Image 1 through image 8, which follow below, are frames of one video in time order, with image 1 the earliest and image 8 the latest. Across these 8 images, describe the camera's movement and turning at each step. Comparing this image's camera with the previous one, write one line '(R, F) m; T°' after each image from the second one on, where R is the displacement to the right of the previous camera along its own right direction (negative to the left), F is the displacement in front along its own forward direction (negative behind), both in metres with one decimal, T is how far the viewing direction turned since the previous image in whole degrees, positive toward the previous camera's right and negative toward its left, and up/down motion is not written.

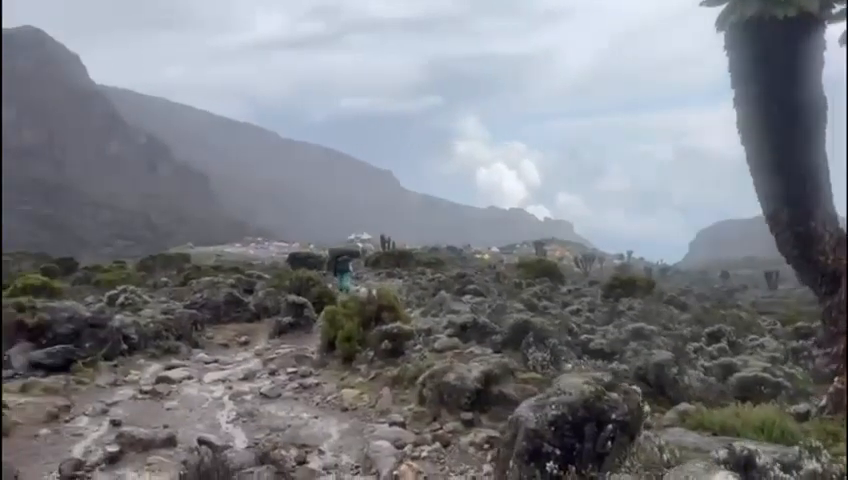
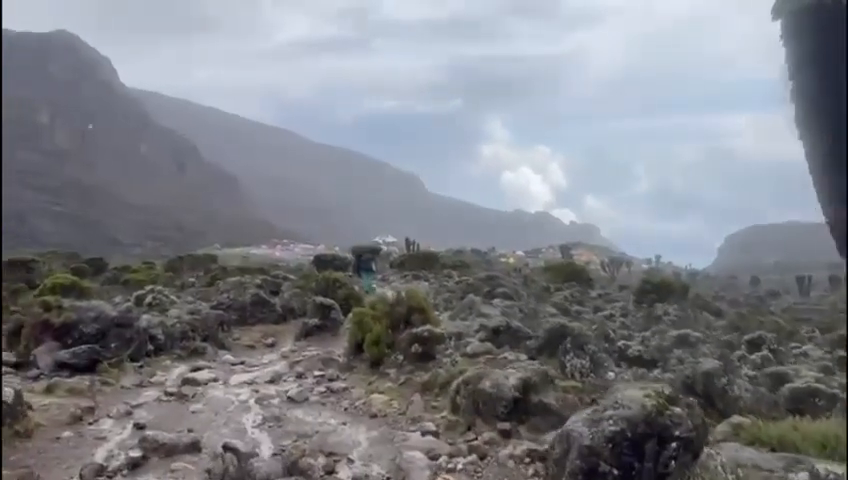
(-0.1, +0.4) m; -2°
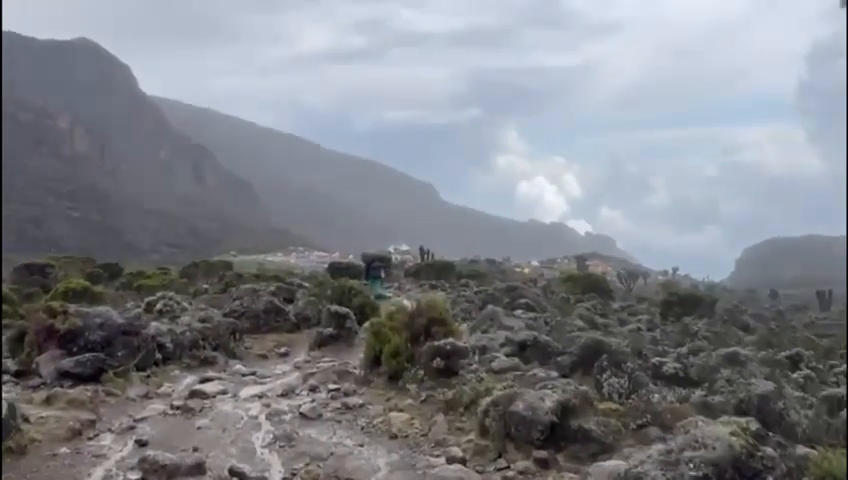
(-0.1, +0.7) m; -1°
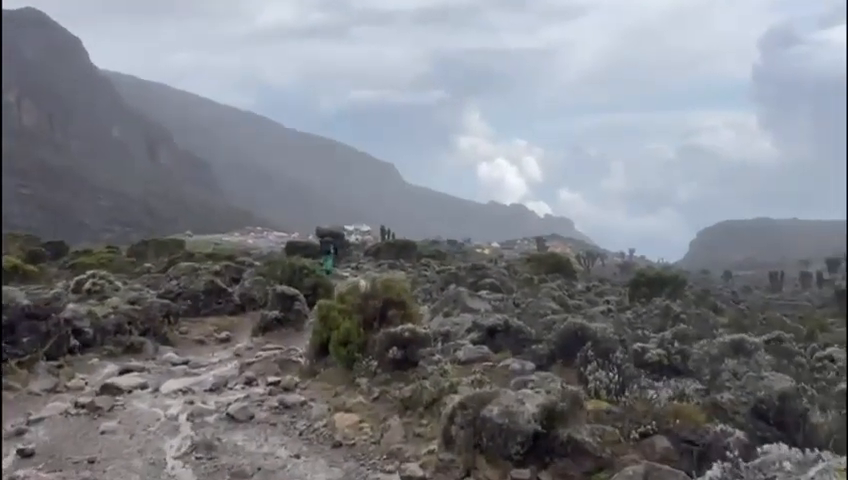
(+0.1, +1.5) m; +3°
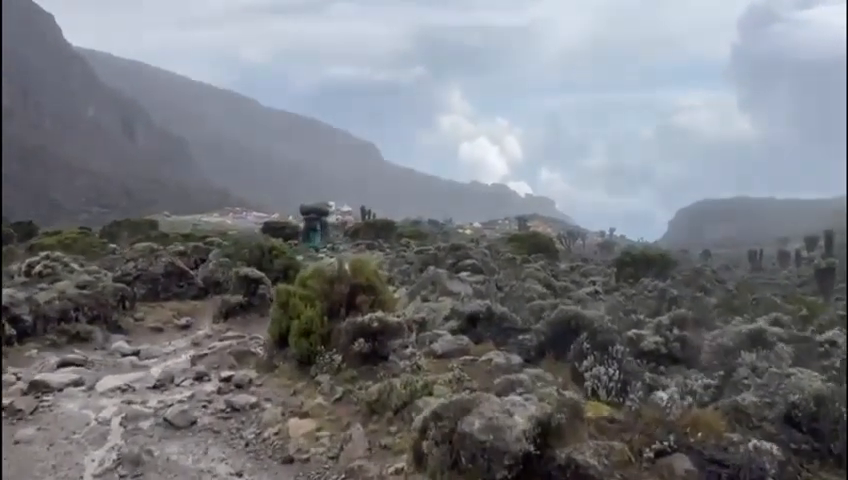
(+0.1, +1.1) m; +2°
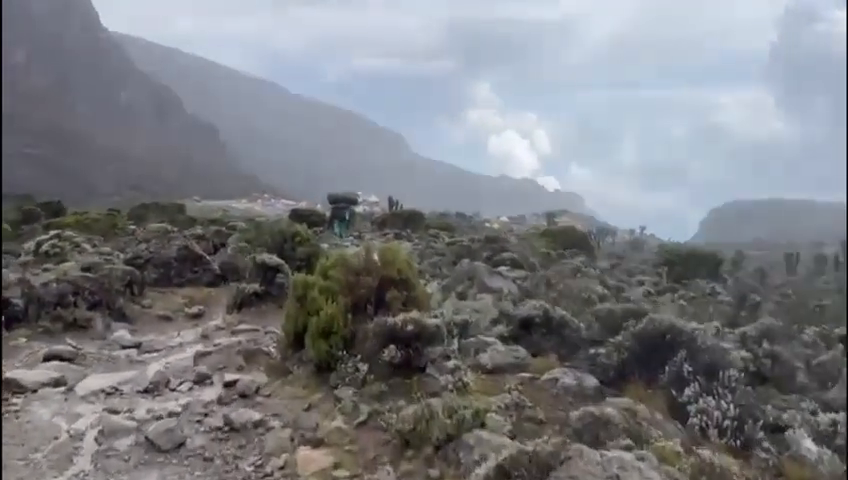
(-0.2, +1.5) m; -2°
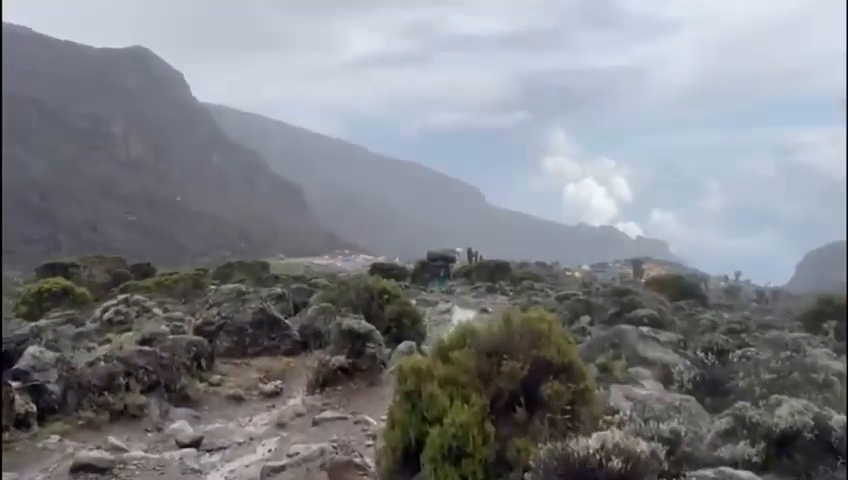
(-0.7, +2.4) m; -6°
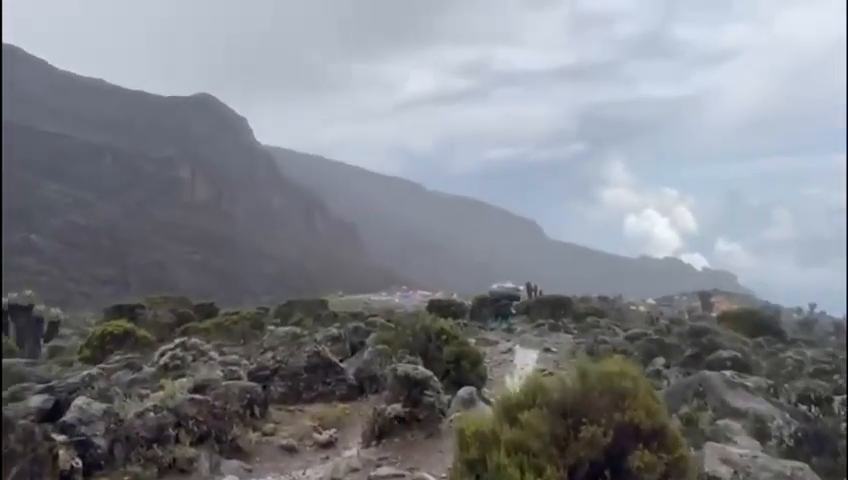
(0.0, +0.6) m; -5°
